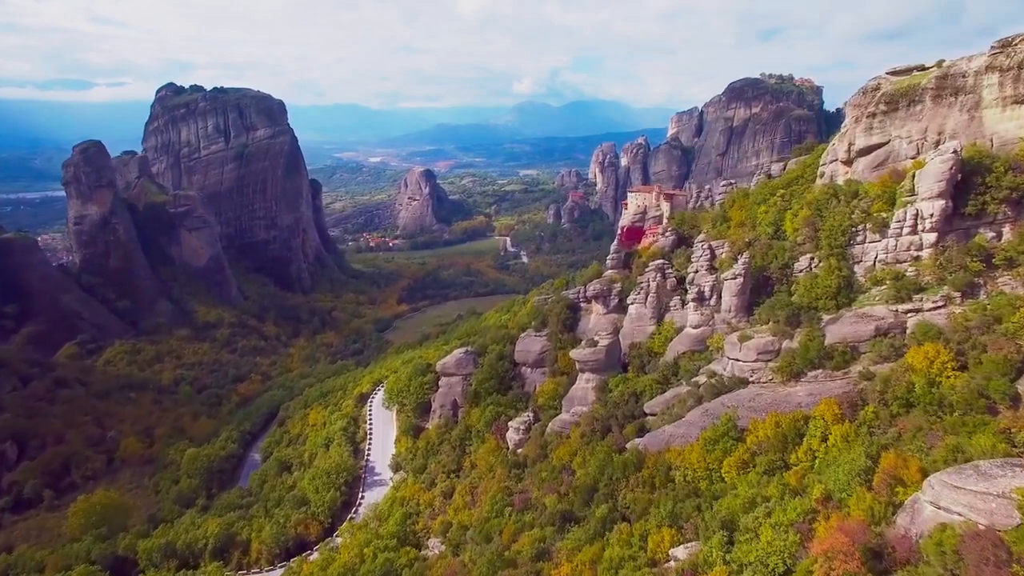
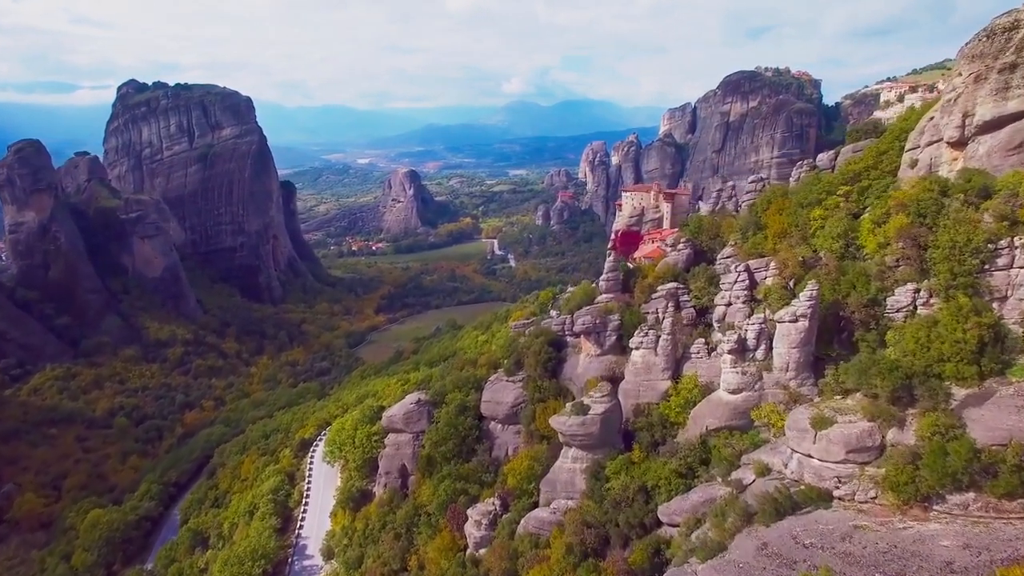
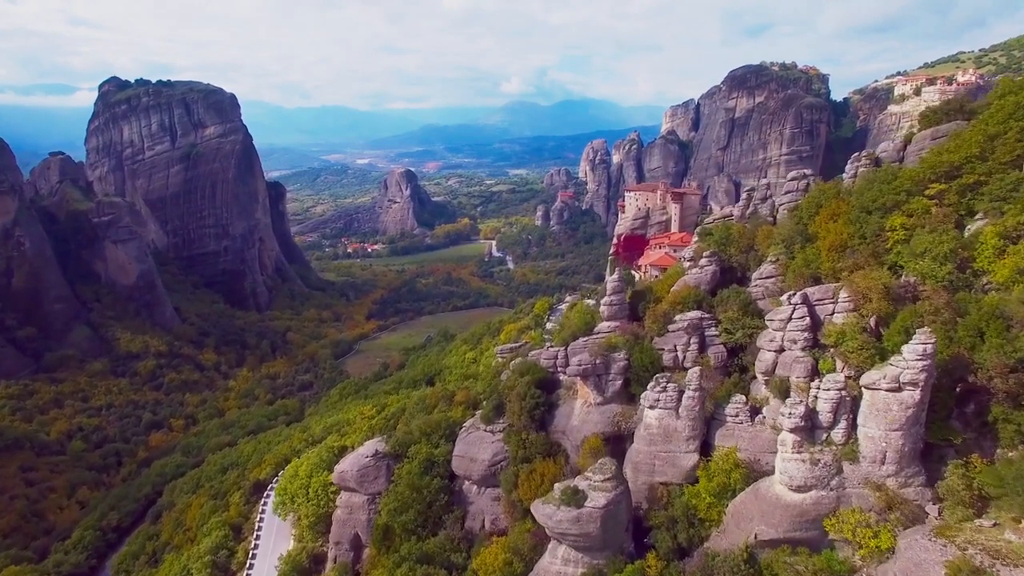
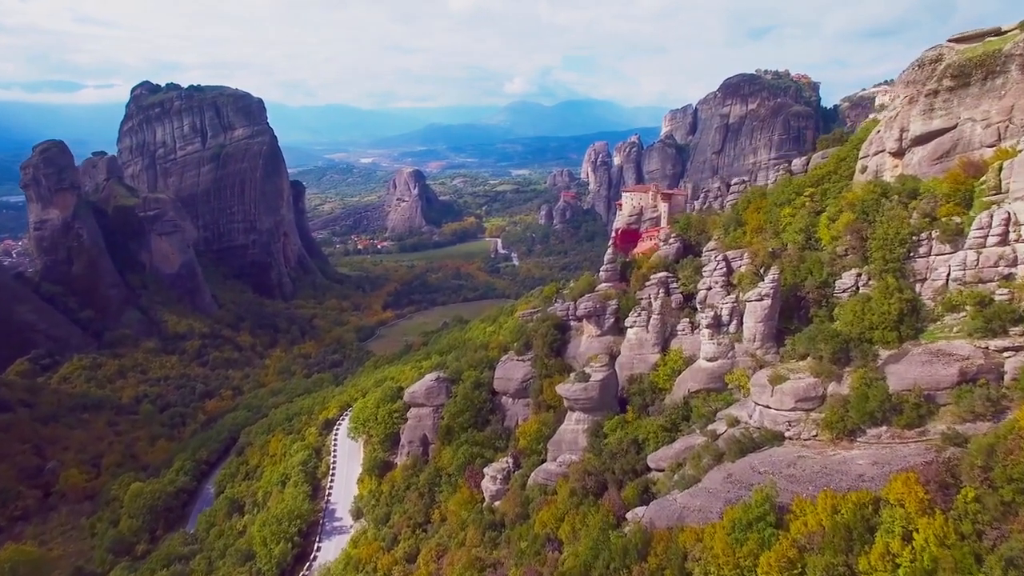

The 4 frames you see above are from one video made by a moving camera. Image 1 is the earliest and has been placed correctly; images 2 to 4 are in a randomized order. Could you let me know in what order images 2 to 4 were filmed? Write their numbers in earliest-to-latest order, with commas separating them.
4, 2, 3
